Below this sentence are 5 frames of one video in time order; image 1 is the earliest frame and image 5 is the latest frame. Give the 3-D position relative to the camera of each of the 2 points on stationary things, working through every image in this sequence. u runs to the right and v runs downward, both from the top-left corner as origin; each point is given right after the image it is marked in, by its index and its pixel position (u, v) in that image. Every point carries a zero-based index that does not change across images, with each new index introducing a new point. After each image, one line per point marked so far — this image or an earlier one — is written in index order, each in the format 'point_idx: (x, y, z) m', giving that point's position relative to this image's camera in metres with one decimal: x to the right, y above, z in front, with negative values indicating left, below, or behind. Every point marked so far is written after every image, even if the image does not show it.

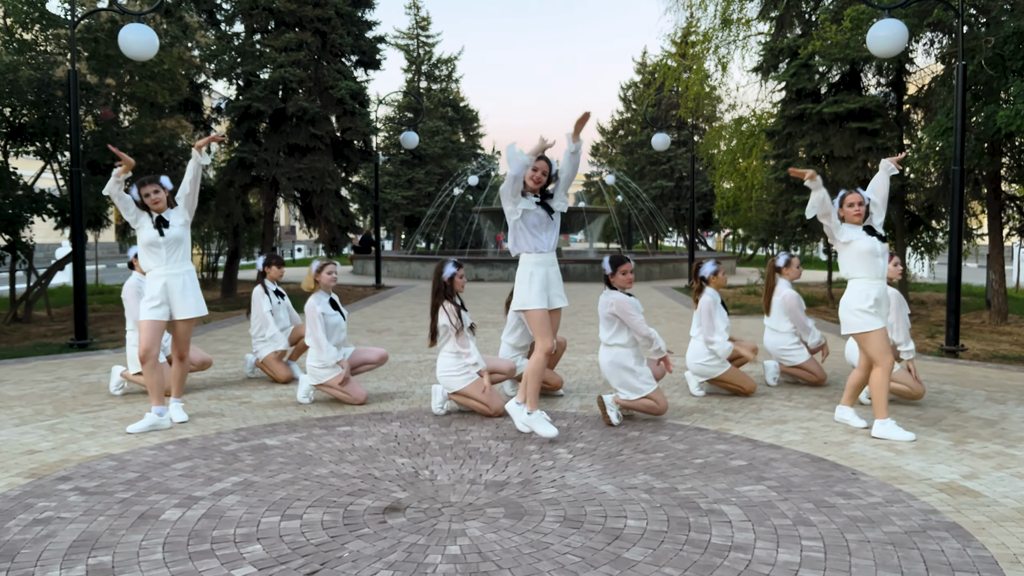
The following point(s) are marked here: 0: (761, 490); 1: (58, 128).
0: (+1.6, -1.3, +5.2) m
1: (-7.4, +2.6, +13.6) m
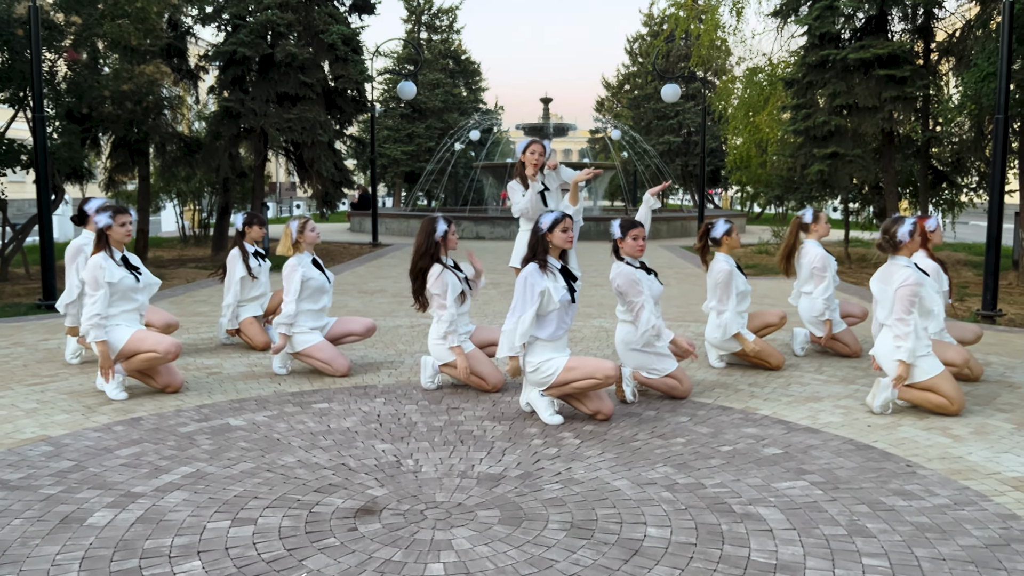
0: (+1.5, -1.1, +4.4) m
1: (-7.4, +3.3, +12.6) m
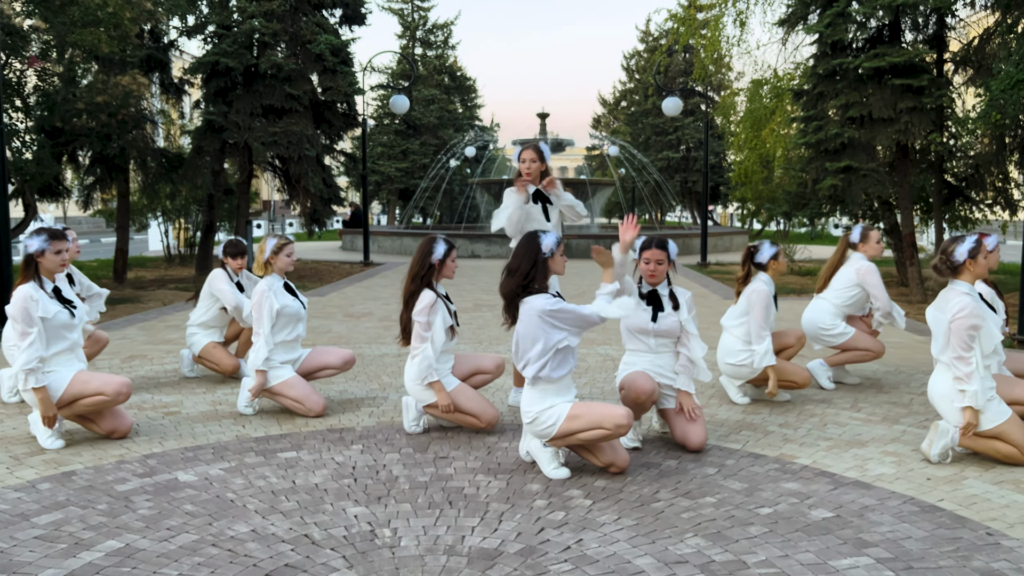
0: (+1.5, -1.2, +3.6) m
1: (-7.4, +2.9, +11.9) m
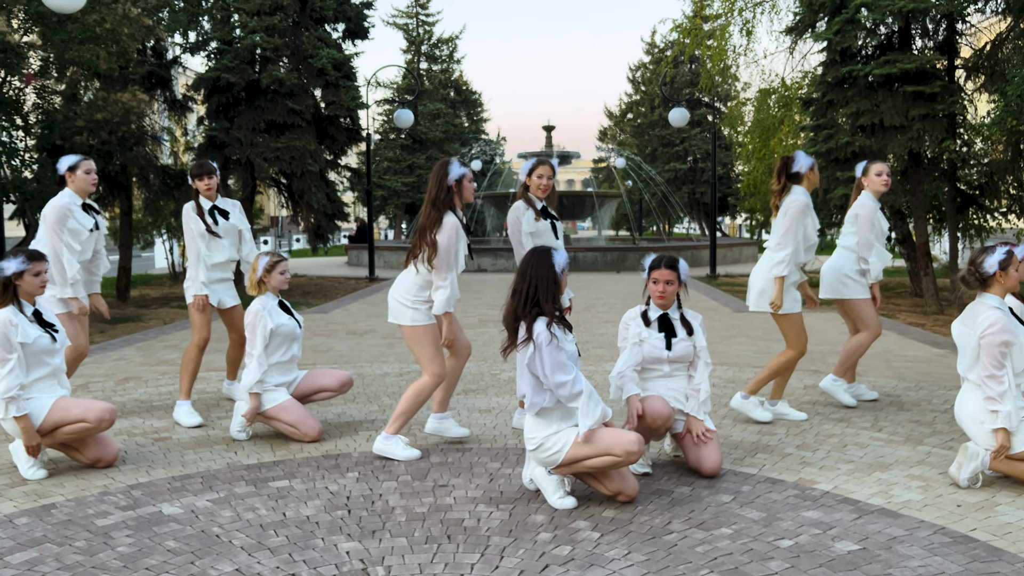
0: (+1.5, -1.3, +3.3) m
1: (-7.4, +2.6, +11.7) m
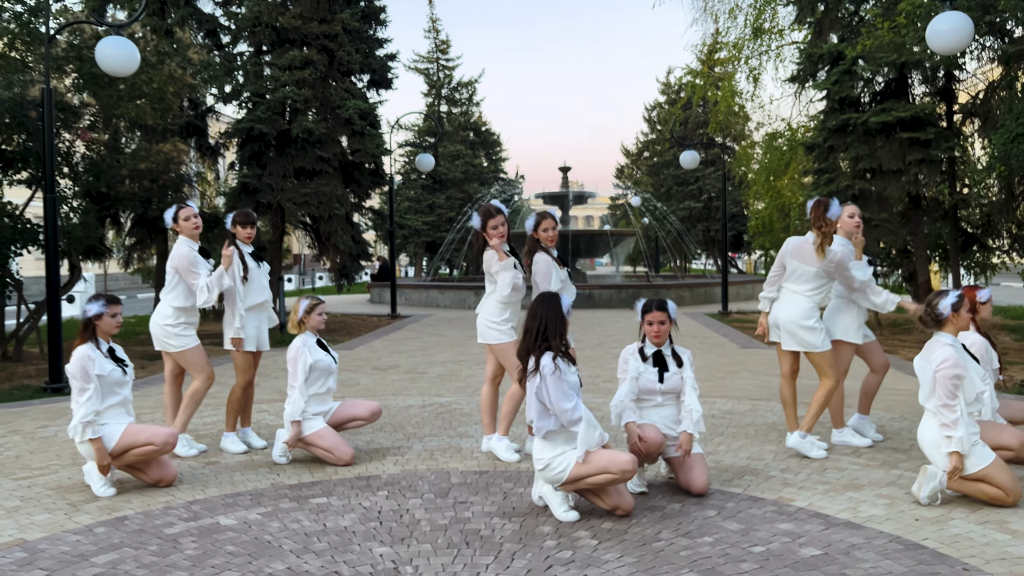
0: (+1.6, -1.5, +3.9) m
1: (-7.1, +2.1, +12.7) m
